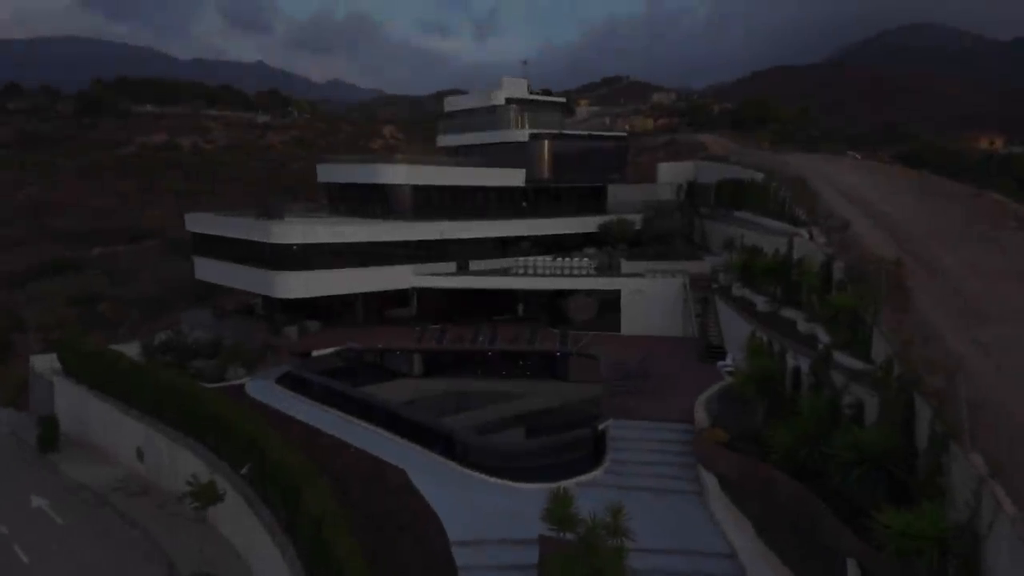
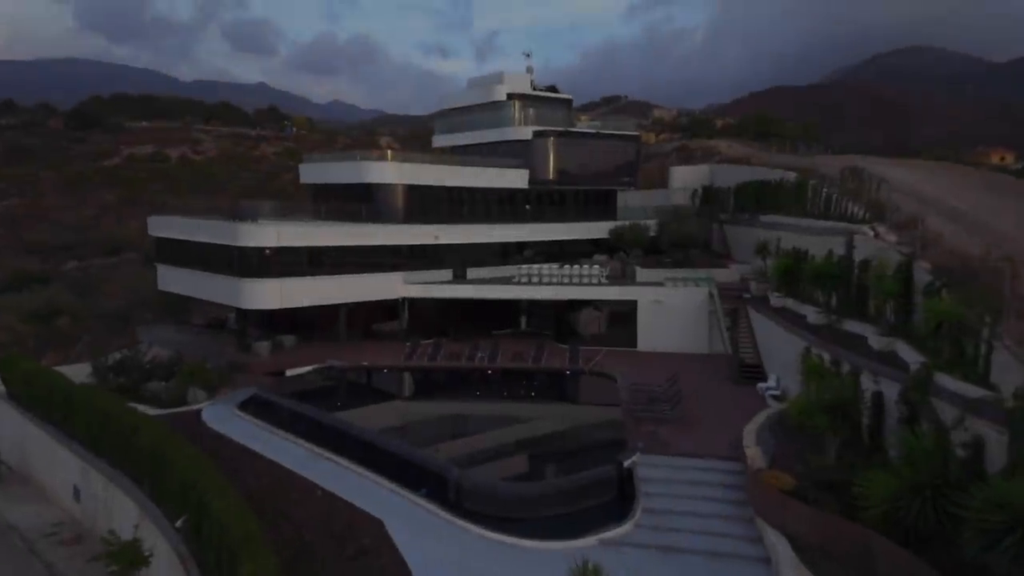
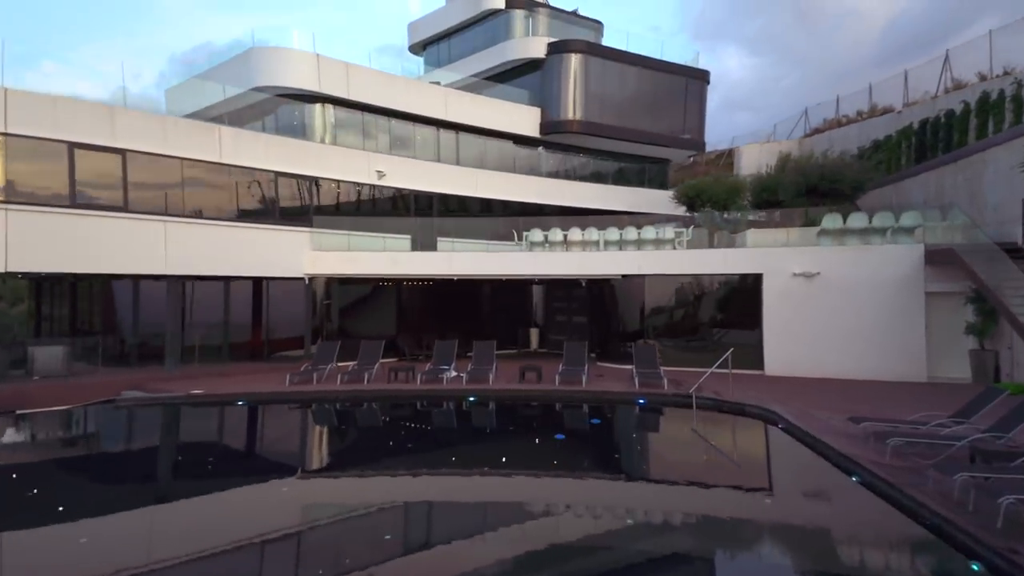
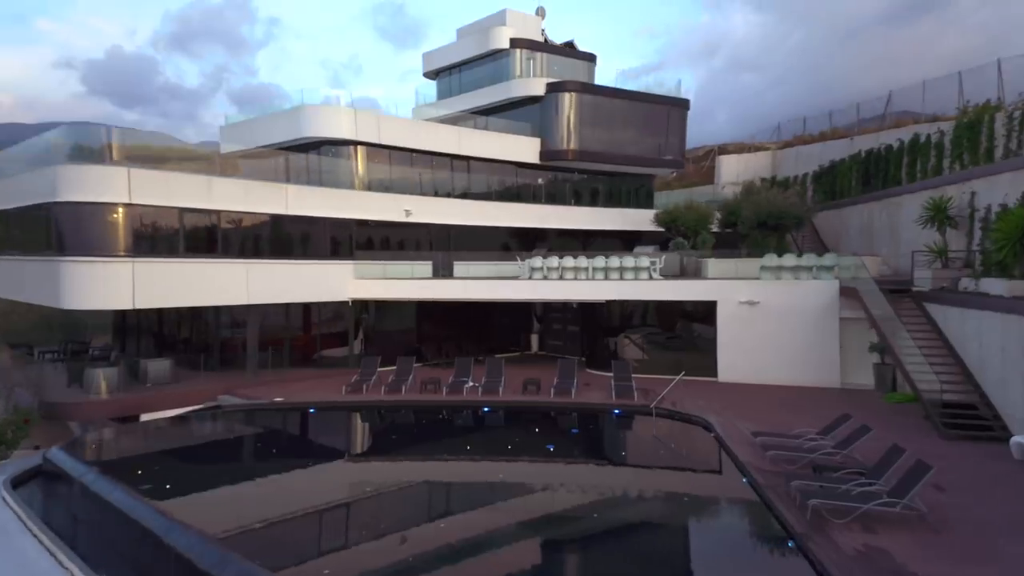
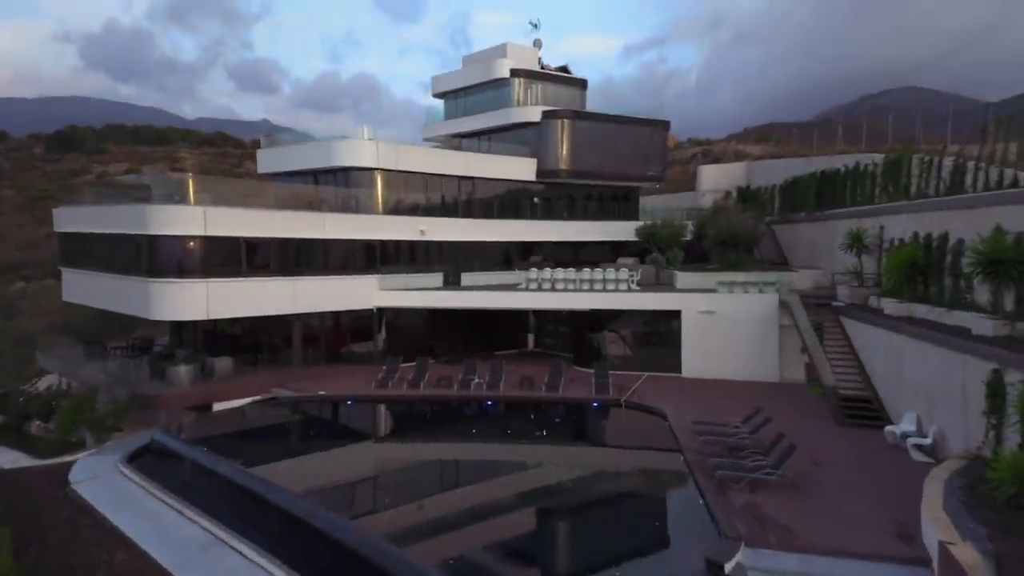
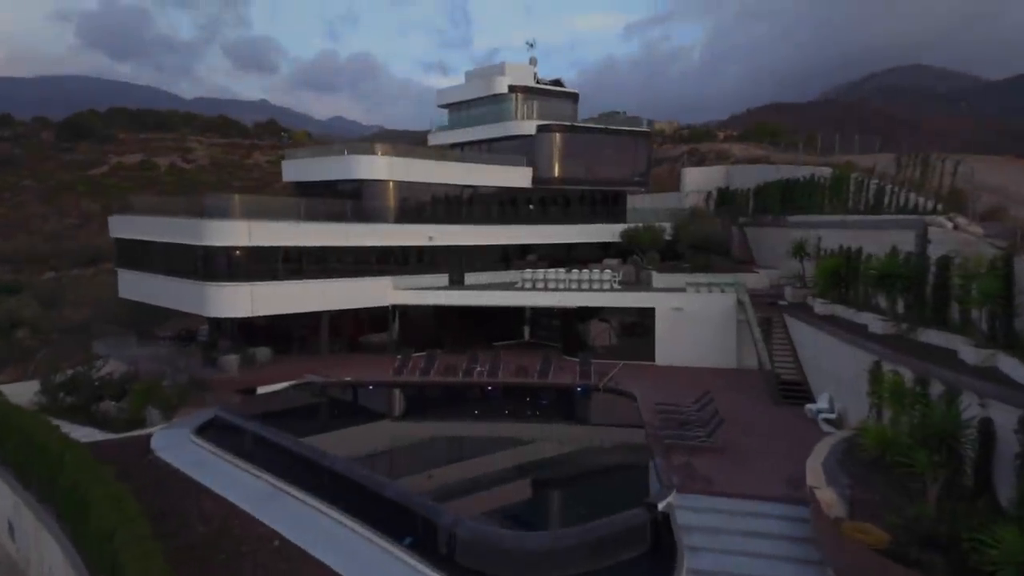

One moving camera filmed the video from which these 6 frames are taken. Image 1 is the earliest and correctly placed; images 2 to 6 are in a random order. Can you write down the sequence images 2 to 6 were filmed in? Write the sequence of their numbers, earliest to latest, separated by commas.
2, 6, 5, 4, 3
